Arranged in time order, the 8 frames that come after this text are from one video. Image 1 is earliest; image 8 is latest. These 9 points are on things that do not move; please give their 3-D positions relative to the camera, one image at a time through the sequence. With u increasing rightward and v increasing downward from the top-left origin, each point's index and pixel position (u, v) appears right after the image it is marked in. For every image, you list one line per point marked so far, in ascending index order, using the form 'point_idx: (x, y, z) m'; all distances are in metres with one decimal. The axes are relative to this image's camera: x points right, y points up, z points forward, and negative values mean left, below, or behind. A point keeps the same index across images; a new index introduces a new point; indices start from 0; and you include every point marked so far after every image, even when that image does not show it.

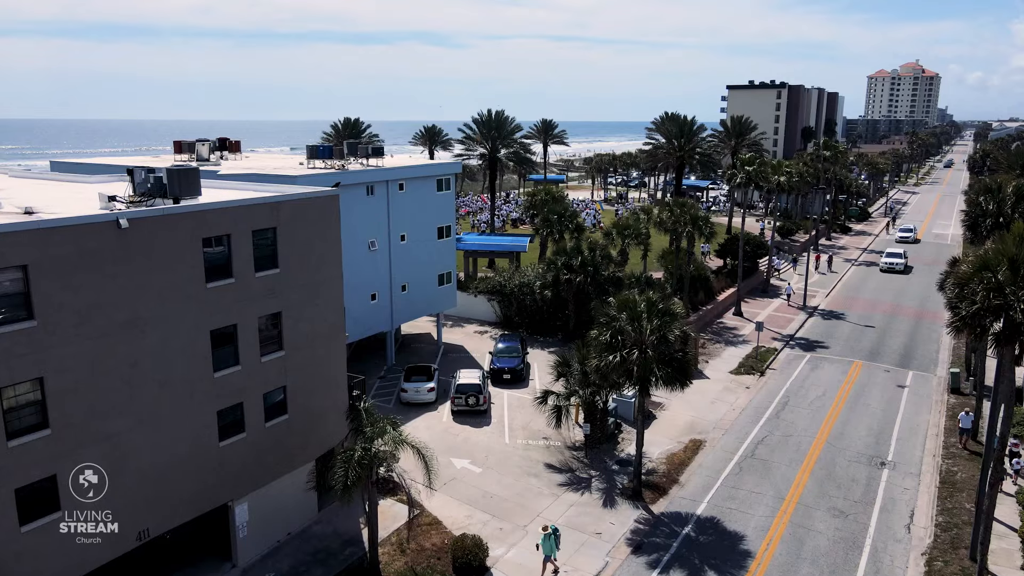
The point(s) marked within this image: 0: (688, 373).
0: (+4.0, -1.9, +17.4) m
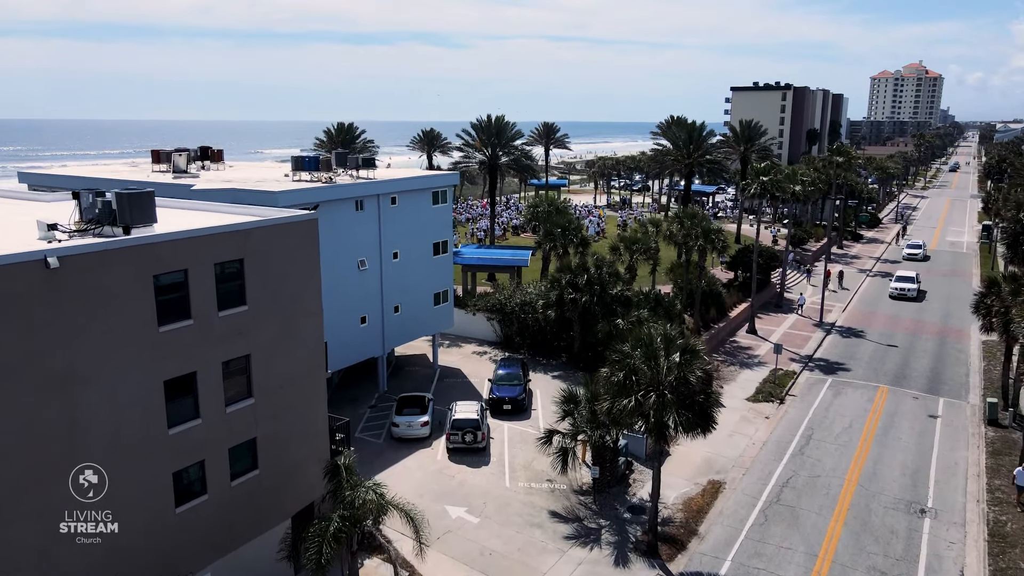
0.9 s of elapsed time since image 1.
0: (+4.0, -2.6, +15.5) m
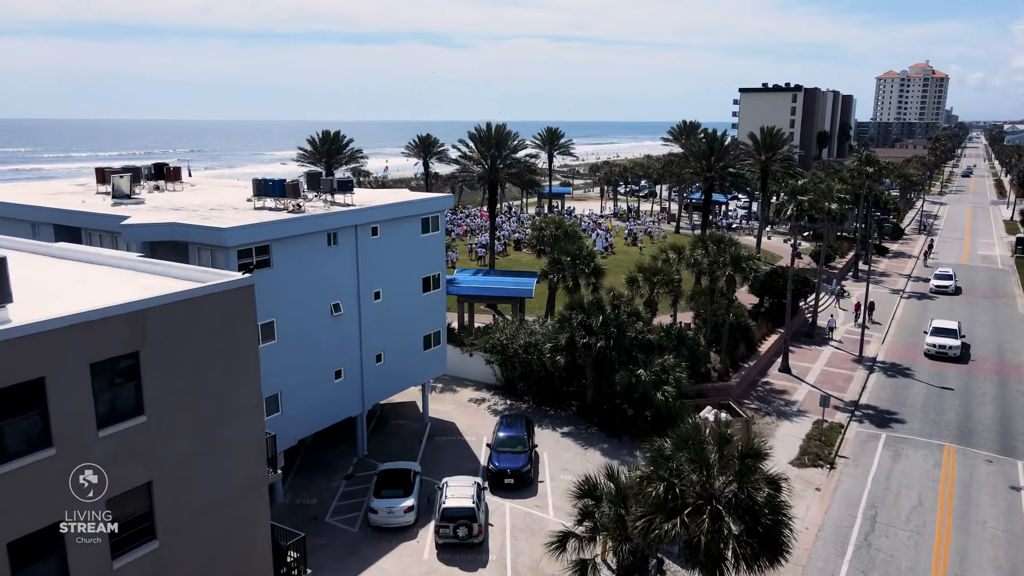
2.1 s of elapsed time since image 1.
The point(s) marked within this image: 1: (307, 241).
0: (+4.1, -3.9, +11.7) m
1: (-5.0, +1.1, +18.5) m
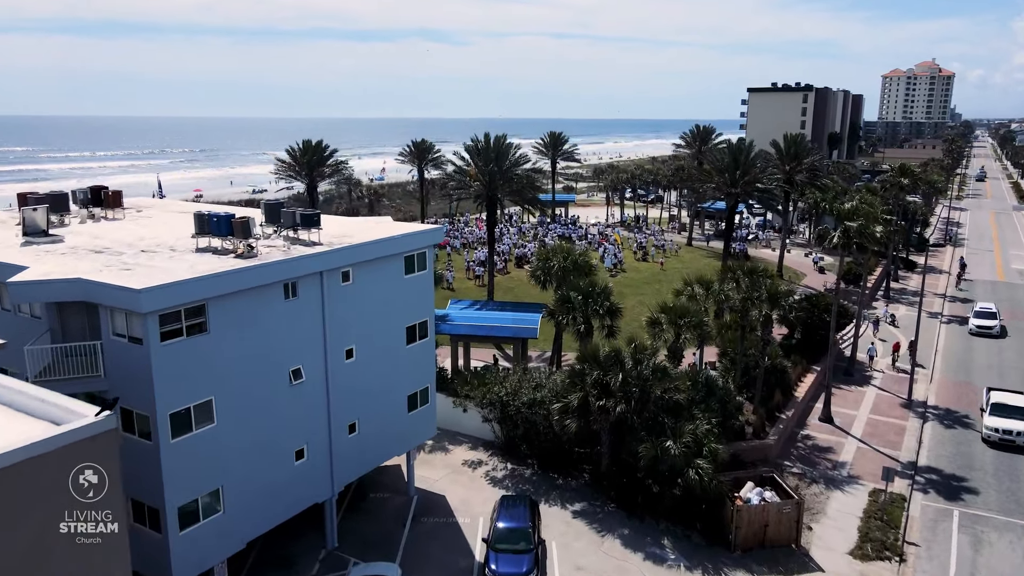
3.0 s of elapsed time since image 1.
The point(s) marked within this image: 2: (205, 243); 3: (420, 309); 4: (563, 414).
0: (+4.1, -5.2, +8.0) m
1: (-4.9, -0.1, +14.8) m
2: (-6.5, +1.0, +16.2) m
3: (-2.3, -0.5, +19.3) m
4: (+1.3, -3.2, +19.4) m
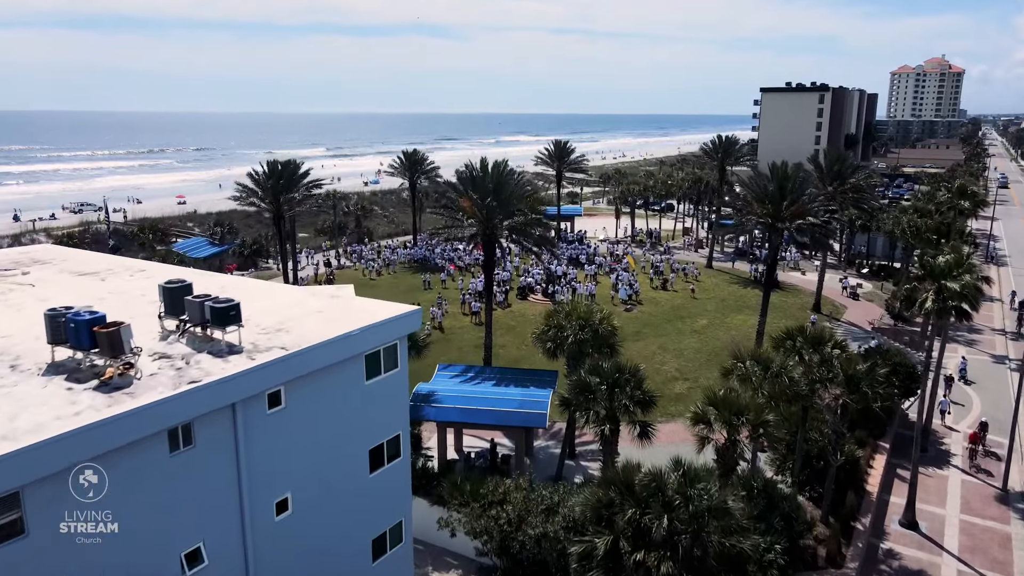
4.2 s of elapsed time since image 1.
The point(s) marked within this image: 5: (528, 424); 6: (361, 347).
0: (+4.2, -7.2, +2.7) m
1: (-4.9, -2.1, +9.5) m
2: (-6.5, -1.0, +11.0) m
3: (-2.2, -2.4, +14.0) m
4: (+1.3, -5.1, +14.2) m
5: (+0.4, -3.4, +19.4) m
6: (-2.5, -1.0, +12.9) m
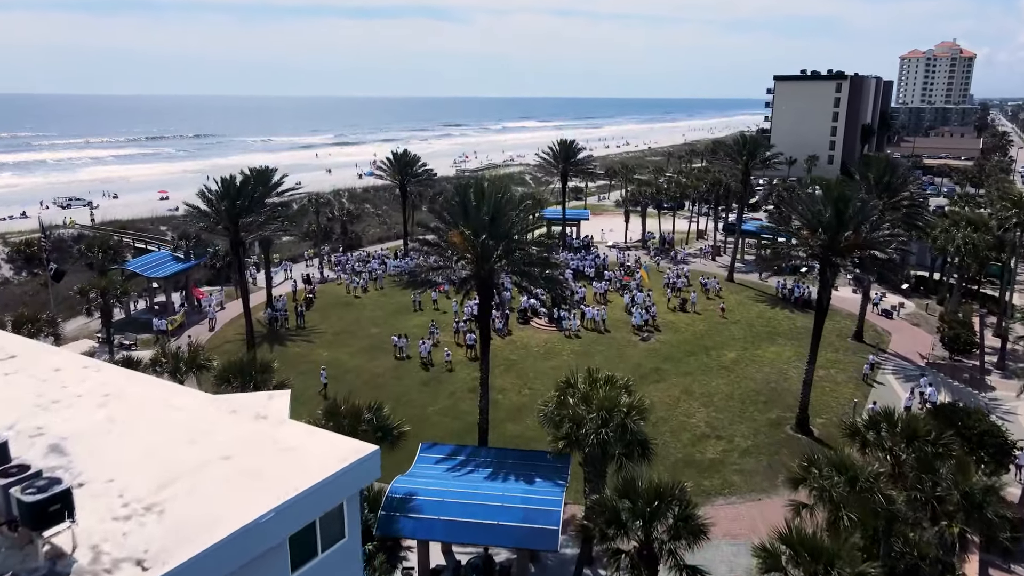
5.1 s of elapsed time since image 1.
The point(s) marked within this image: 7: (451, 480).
0: (+4.2, -9.1, -1.7) m
1: (-4.9, -3.8, +5.0) m
2: (-6.5, -2.7, +6.4) m
3: (-2.2, -4.1, +9.4) m
4: (+1.4, -6.8, +9.6) m
5: (+0.5, -4.9, +14.8) m
6: (-2.5, -2.6, +8.3) m
7: (-1.4, -4.2, +16.8) m
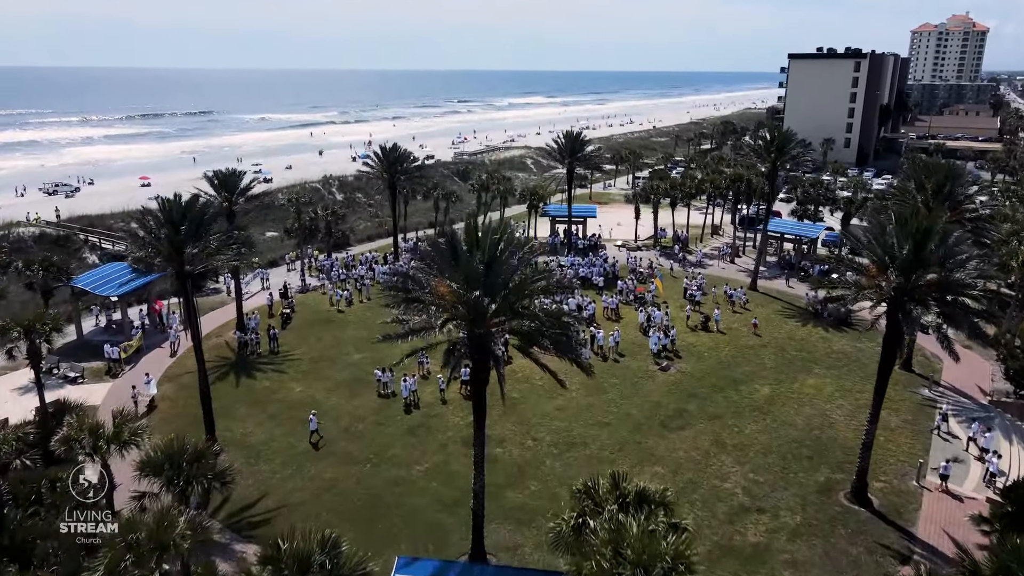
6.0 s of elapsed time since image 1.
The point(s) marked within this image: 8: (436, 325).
0: (+4.2, -11.1, -5.6) m
1: (-4.9, -5.7, +0.9) m
2: (-6.4, -4.4, +2.3) m
3: (-2.2, -5.7, +5.4) m
4: (+1.4, -8.4, +5.7) m
5: (+0.5, -6.4, +10.8) m
6: (-2.5, -4.3, +4.2) m
7: (-1.3, -5.6, +12.7) m
8: (-1.7, -0.1, +18.1) m
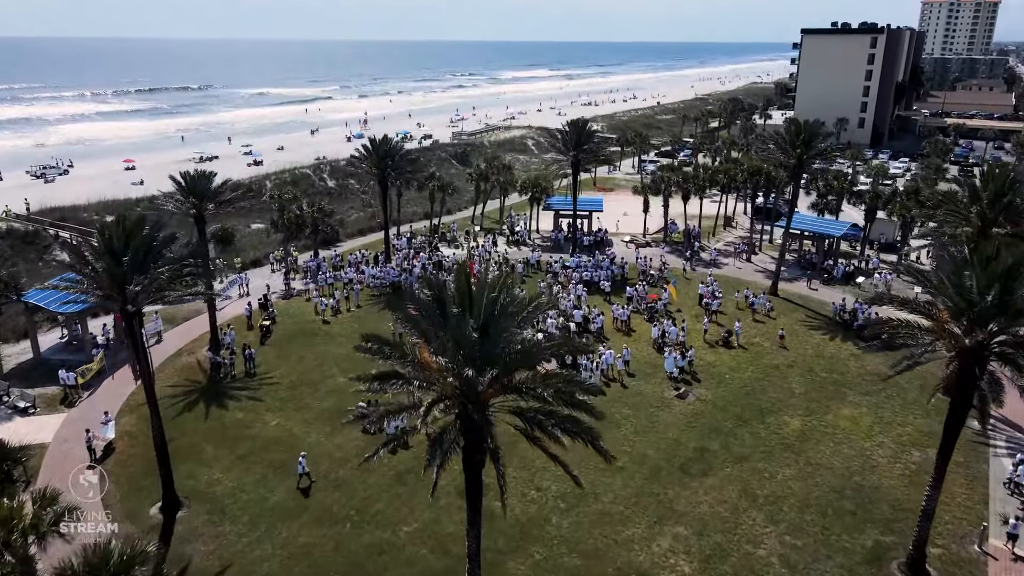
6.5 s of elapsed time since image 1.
0: (+4.2, -13.0, -8.3) m
1: (-4.8, -7.3, -1.9) m
2: (-6.4, -6.0, -0.6) m
3: (-2.2, -7.2, +2.6) m
4: (+1.4, -9.9, +2.9) m
5: (+0.5, -7.7, +7.9) m
6: (-2.5, -5.9, +1.3) m
7: (-1.3, -6.8, +9.9) m
8: (-1.7, -1.1, +15.1) m
